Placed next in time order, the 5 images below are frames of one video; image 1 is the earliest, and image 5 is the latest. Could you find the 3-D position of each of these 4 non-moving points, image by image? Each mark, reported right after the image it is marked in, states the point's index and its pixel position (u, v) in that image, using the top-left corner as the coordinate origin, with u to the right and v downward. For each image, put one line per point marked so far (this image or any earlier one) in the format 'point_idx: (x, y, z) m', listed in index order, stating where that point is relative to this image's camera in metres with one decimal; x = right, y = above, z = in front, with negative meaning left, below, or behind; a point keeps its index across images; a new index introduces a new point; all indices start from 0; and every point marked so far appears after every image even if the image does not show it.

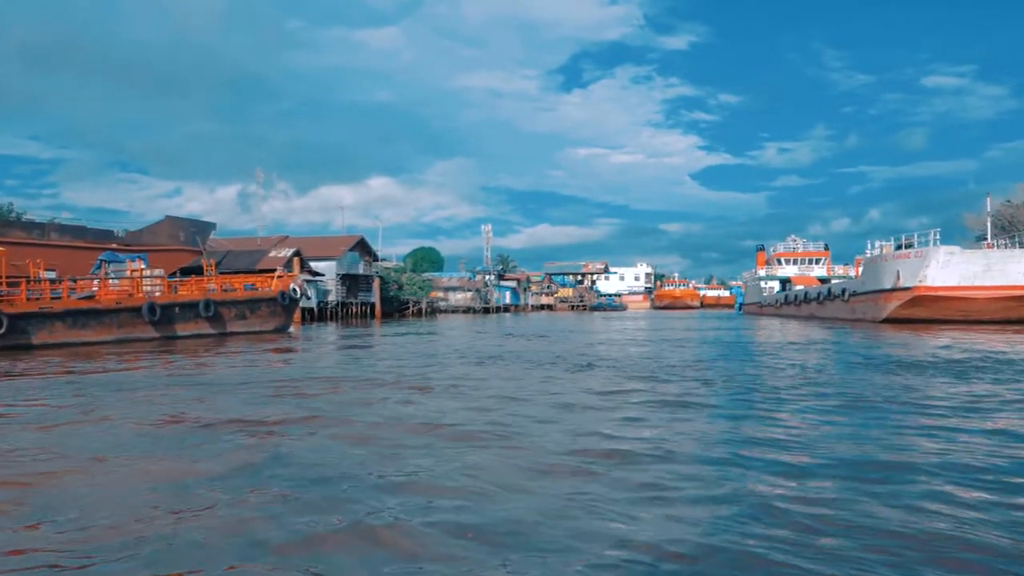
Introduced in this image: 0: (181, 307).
0: (-8.9, -0.5, +18.3) m
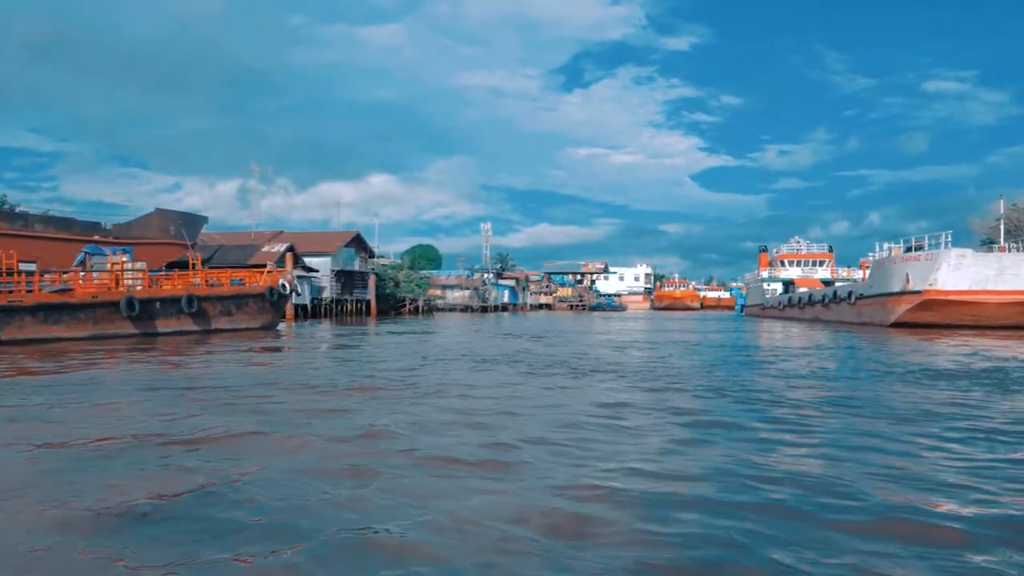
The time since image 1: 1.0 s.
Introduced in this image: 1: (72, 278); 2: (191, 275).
0: (-8.9, -0.4, +17.5) m
1: (-10.7, +0.3, +16.8) m
2: (-8.9, +0.3, +19.2) m
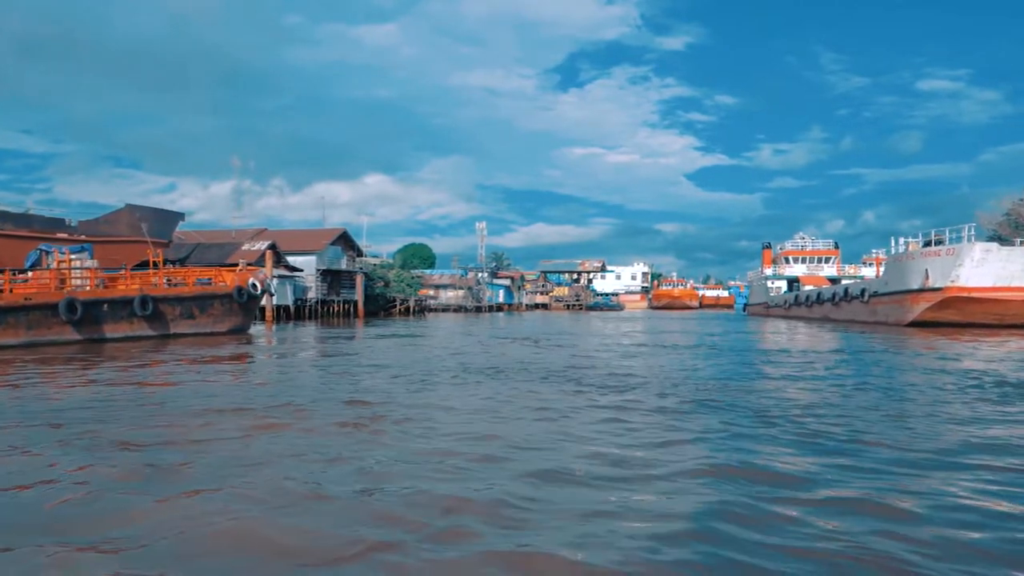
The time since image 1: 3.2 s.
0: (-9.1, -0.4, +15.6) m
1: (-10.9, +0.2, +14.9) m
2: (-9.1, +0.3, +17.3) m
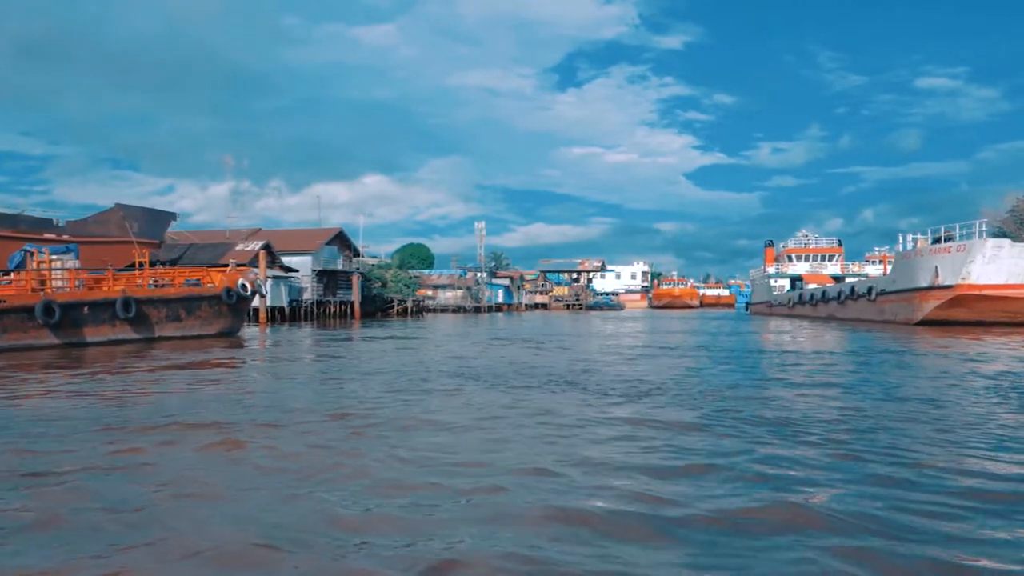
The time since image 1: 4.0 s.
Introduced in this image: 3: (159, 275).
0: (-9.1, -0.4, +14.9) m
1: (-10.9, +0.2, +14.2) m
2: (-9.1, +0.3, +16.6) m
3: (-8.8, +0.3, +17.2) m
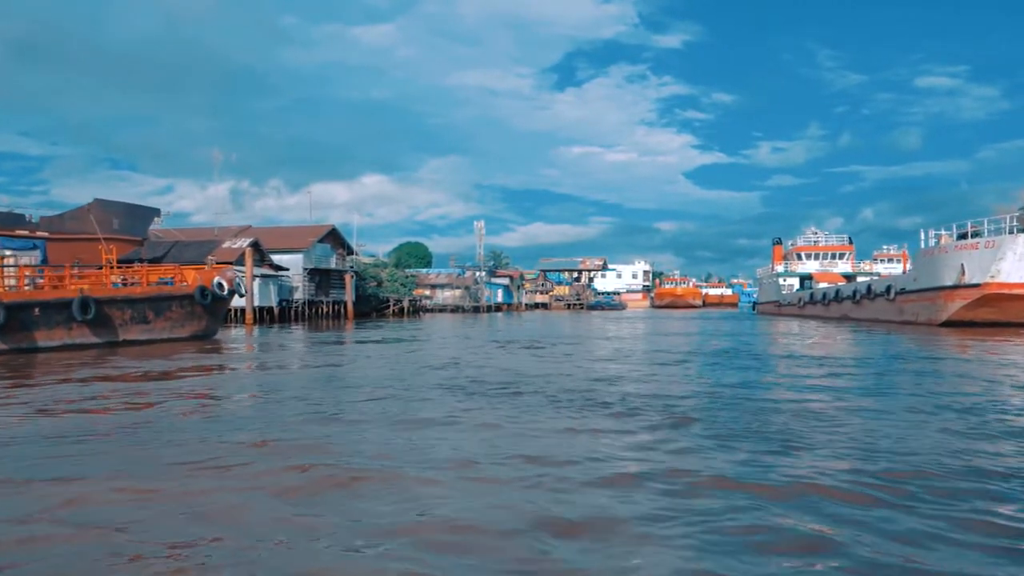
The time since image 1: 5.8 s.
0: (-9.1, -0.4, +13.4) m
1: (-10.9, +0.2, +12.7) m
2: (-9.1, +0.3, +15.1) m
3: (-8.8, +0.4, +15.7) m
